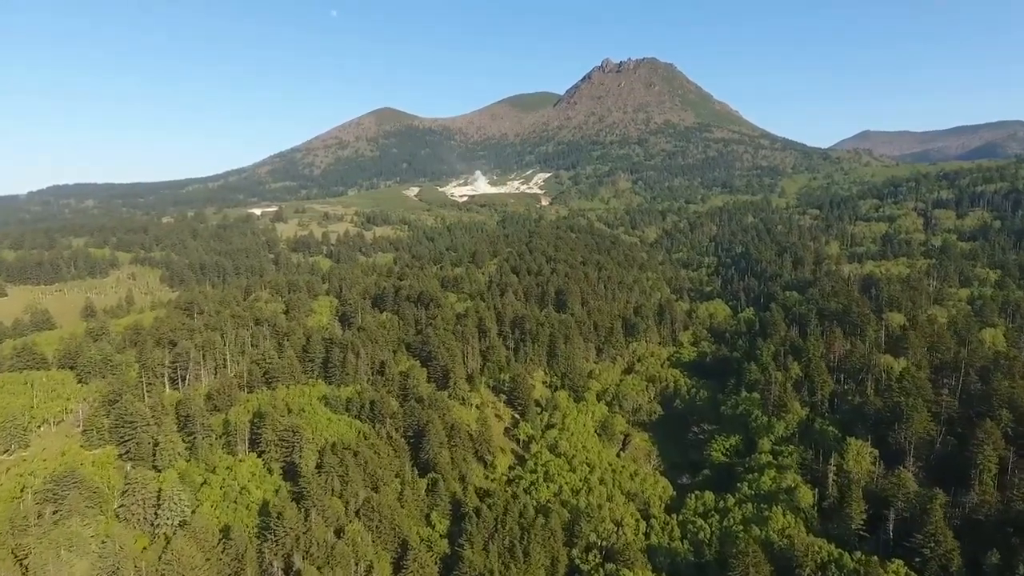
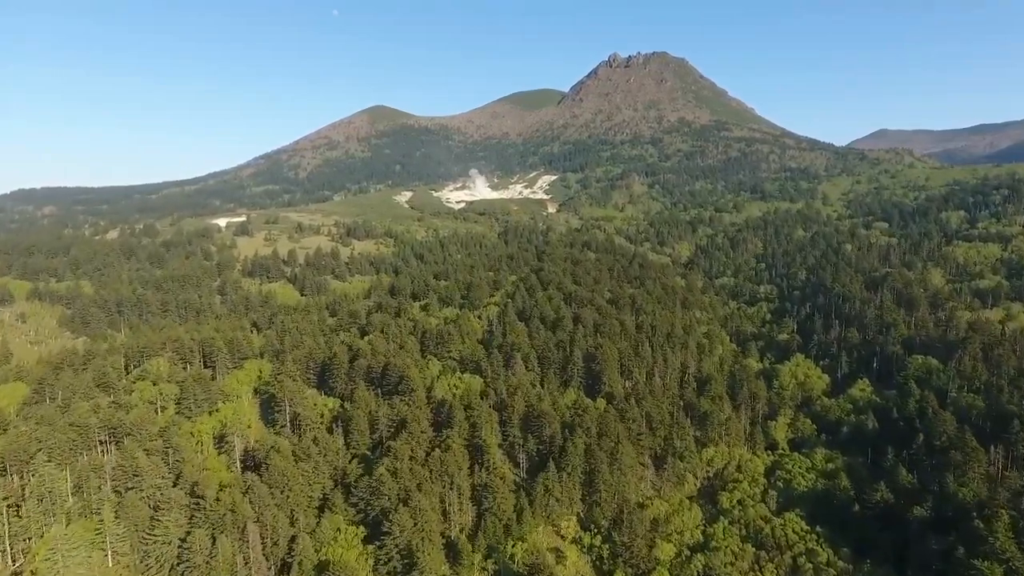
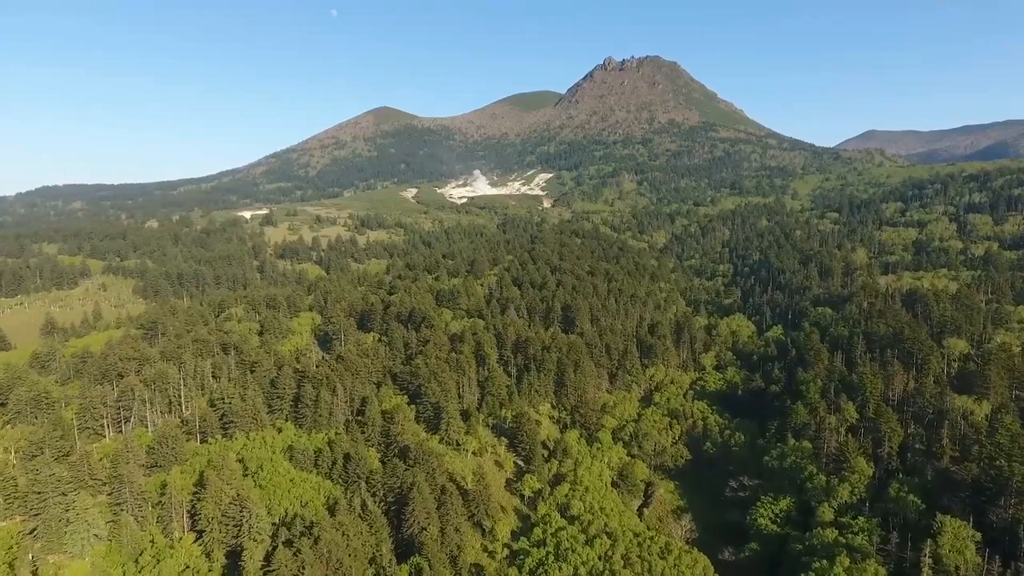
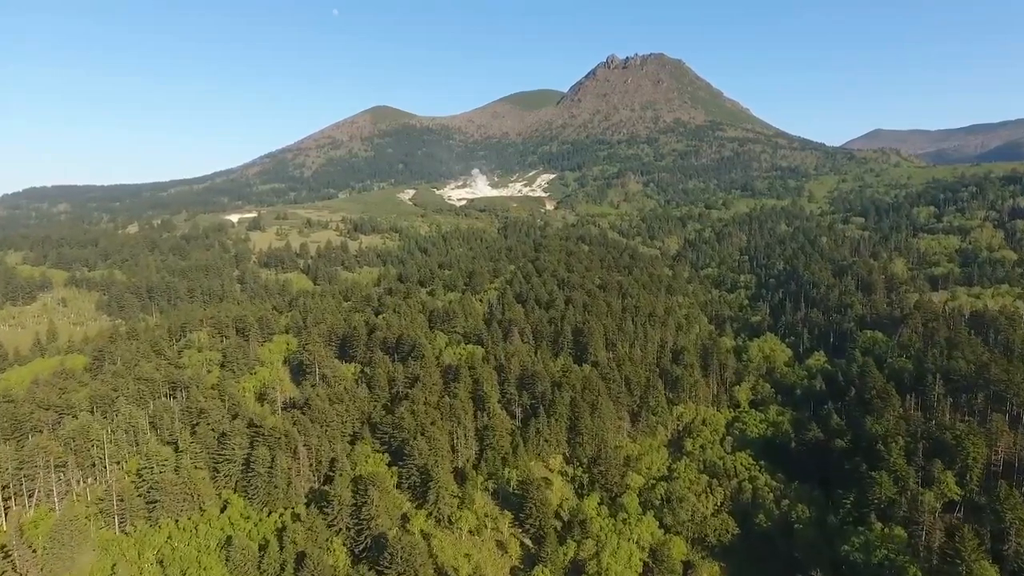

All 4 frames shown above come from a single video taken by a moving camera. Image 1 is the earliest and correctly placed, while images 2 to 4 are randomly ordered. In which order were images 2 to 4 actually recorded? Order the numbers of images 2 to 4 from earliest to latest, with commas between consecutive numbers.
3, 4, 2
